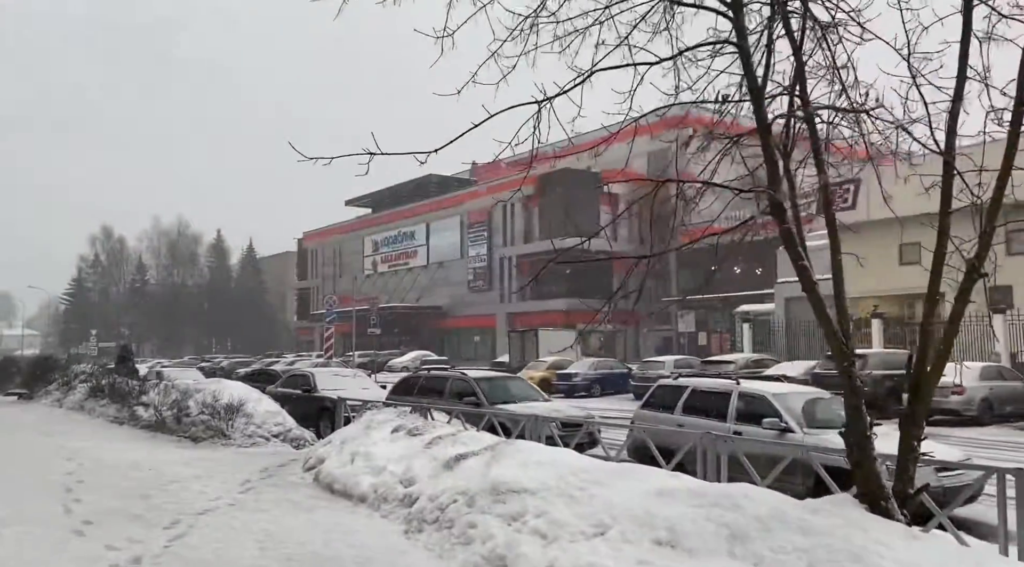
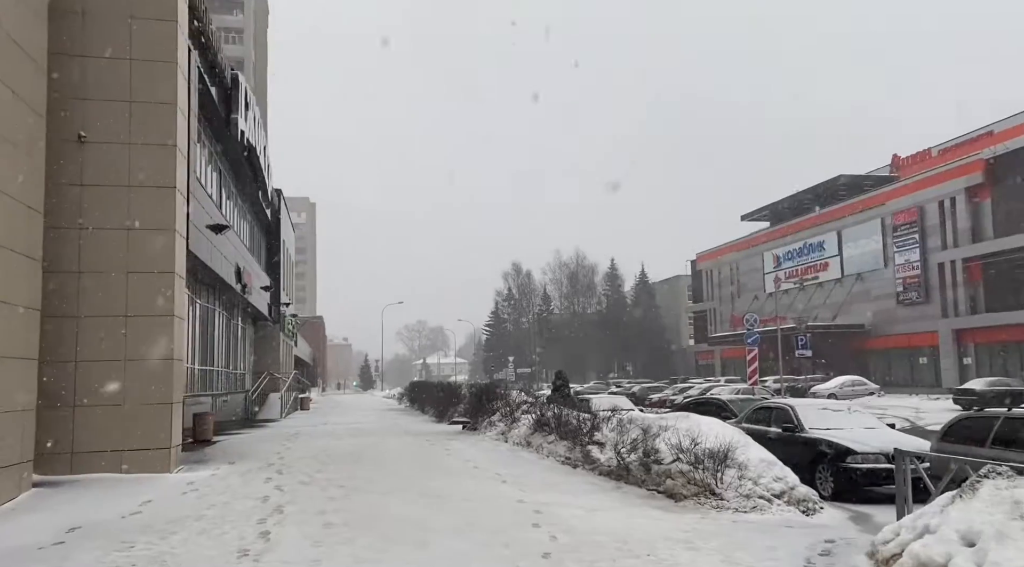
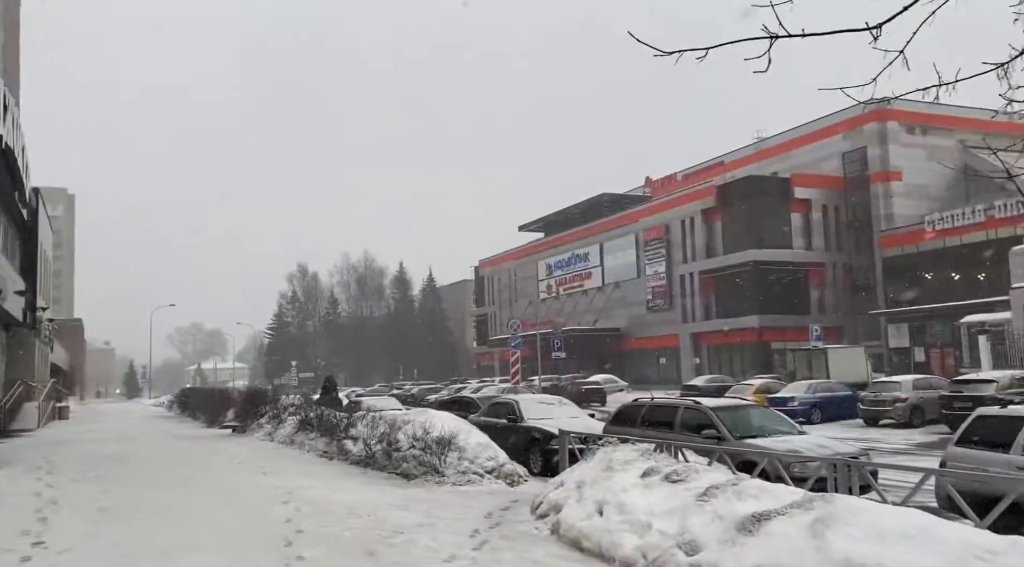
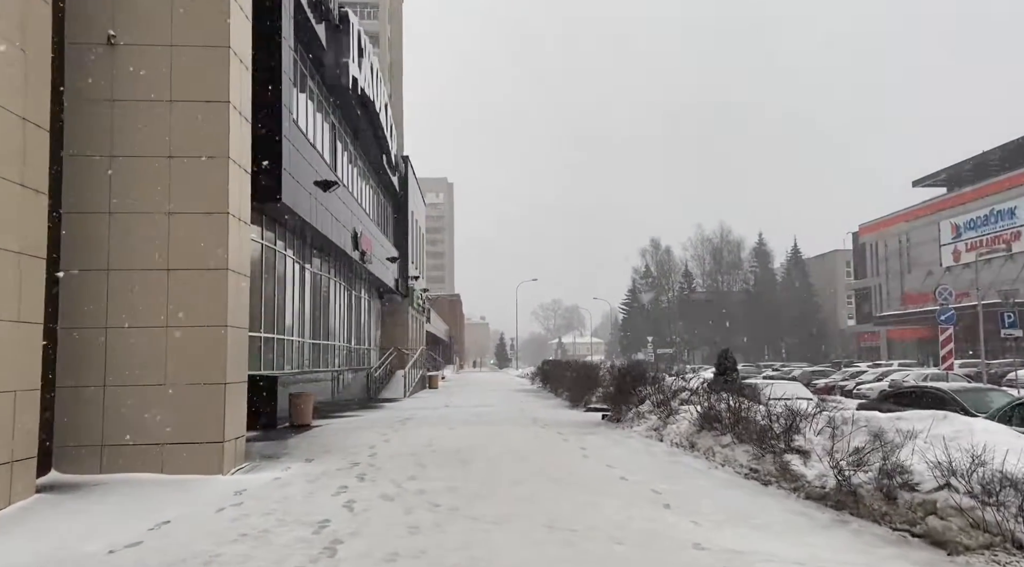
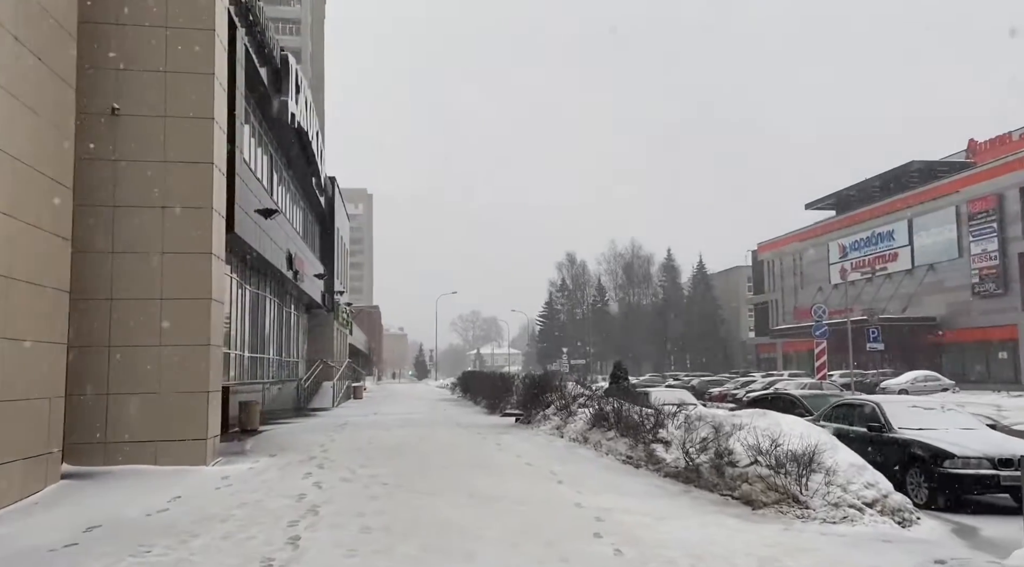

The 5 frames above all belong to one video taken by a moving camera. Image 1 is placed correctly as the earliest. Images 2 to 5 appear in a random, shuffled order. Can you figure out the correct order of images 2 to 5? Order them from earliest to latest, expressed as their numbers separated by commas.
3, 2, 5, 4
